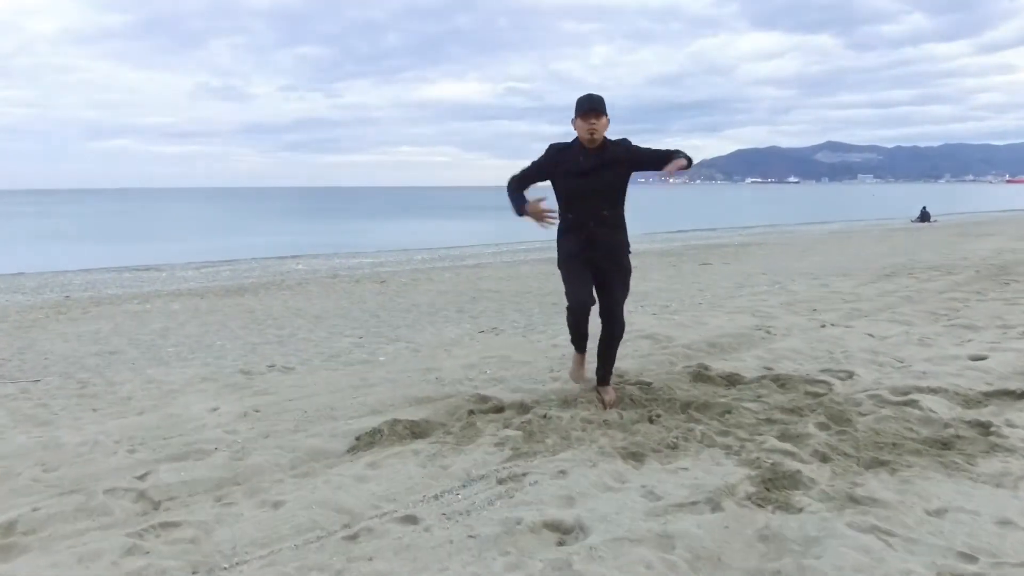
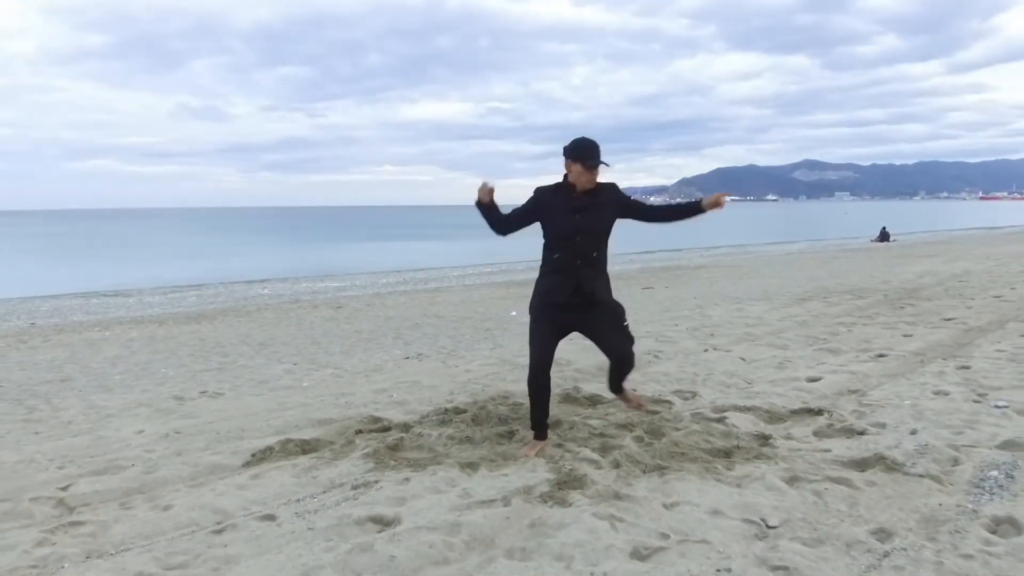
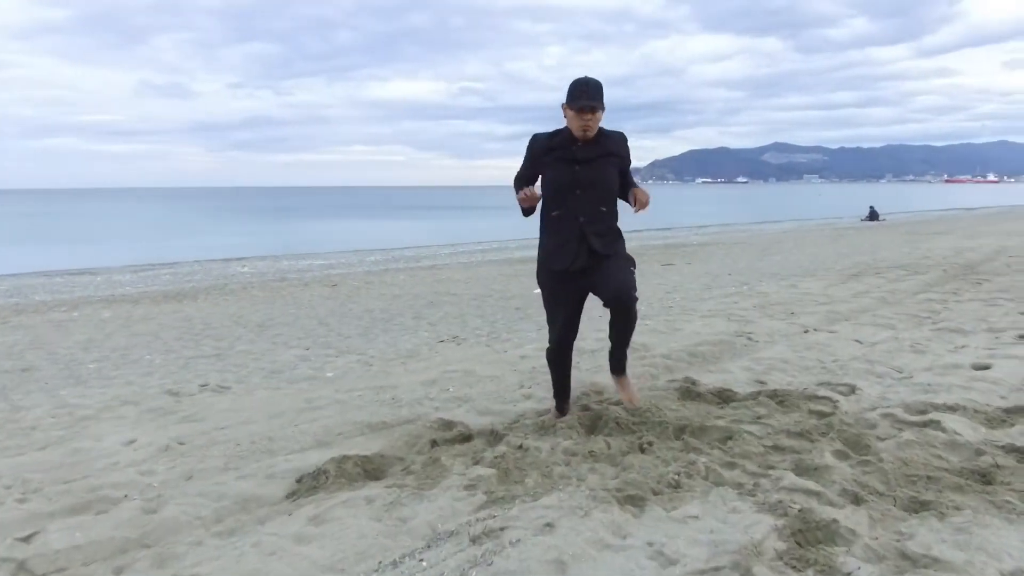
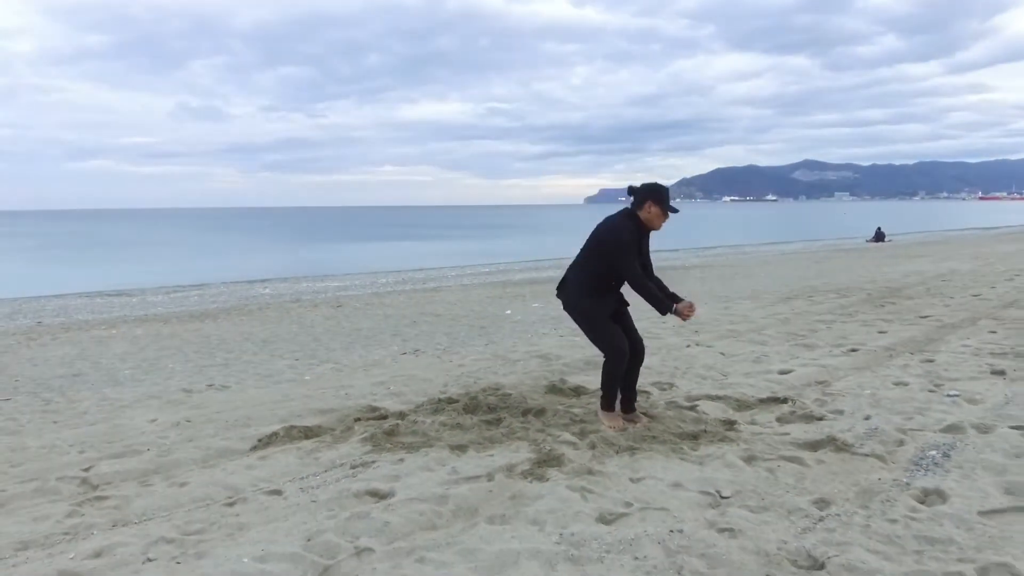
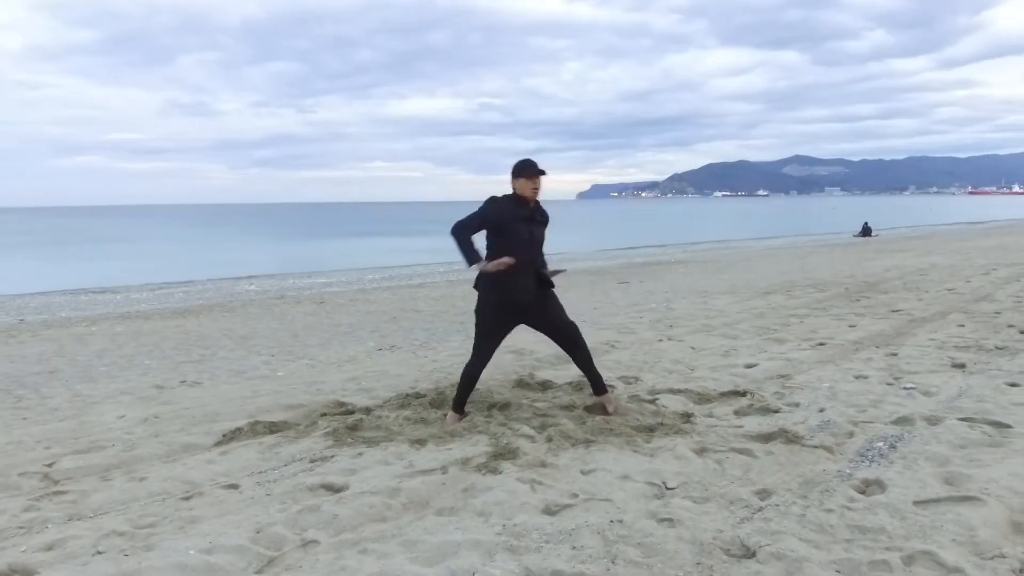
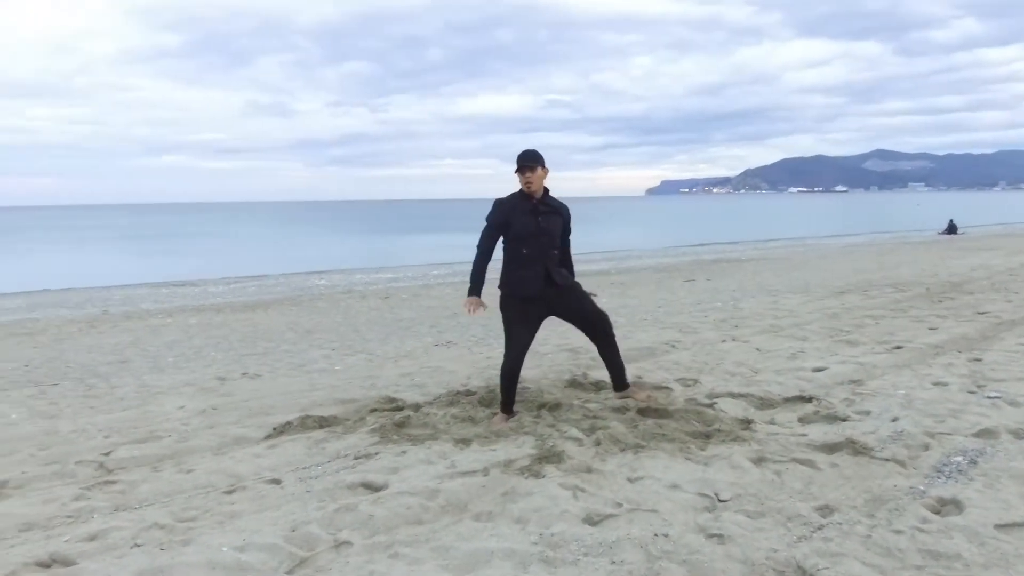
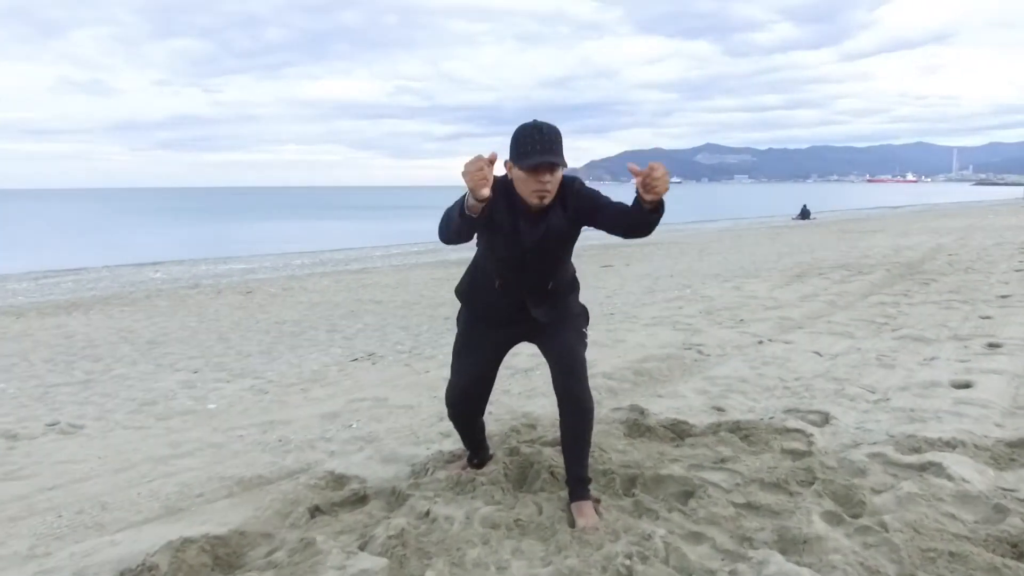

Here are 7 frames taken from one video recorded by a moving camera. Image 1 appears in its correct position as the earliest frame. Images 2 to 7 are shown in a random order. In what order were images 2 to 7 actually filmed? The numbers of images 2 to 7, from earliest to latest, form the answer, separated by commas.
3, 7, 2, 4, 5, 6
